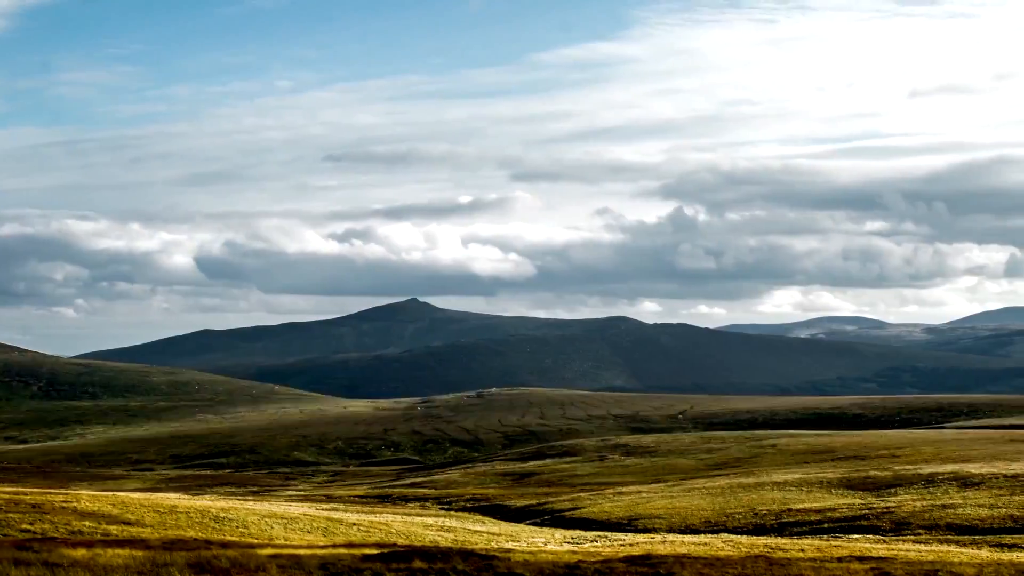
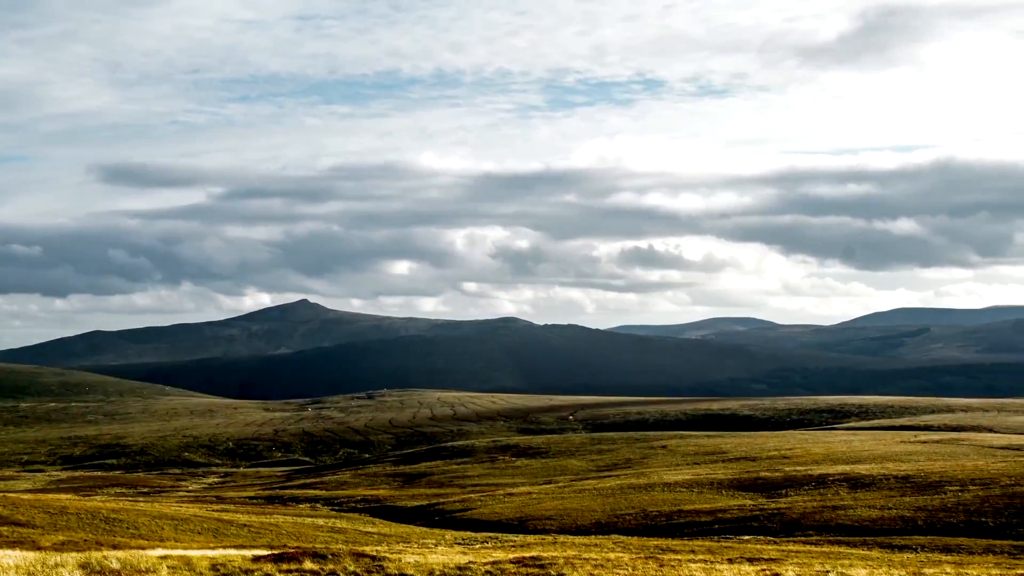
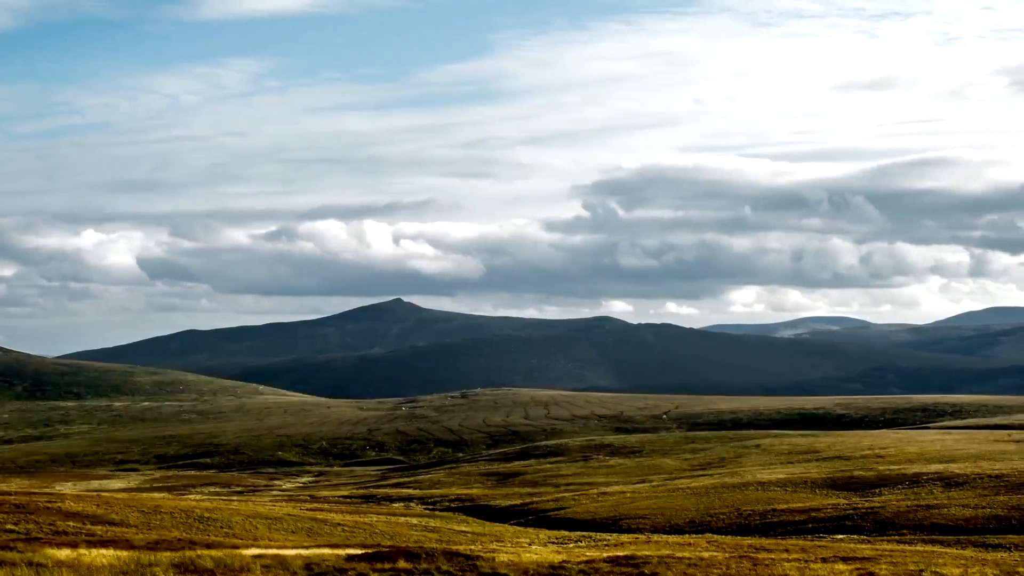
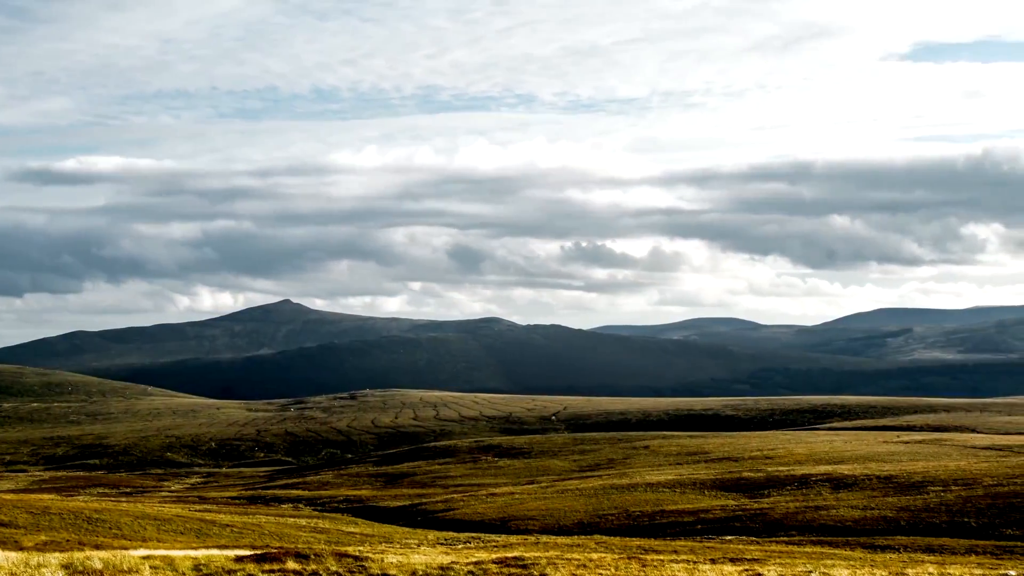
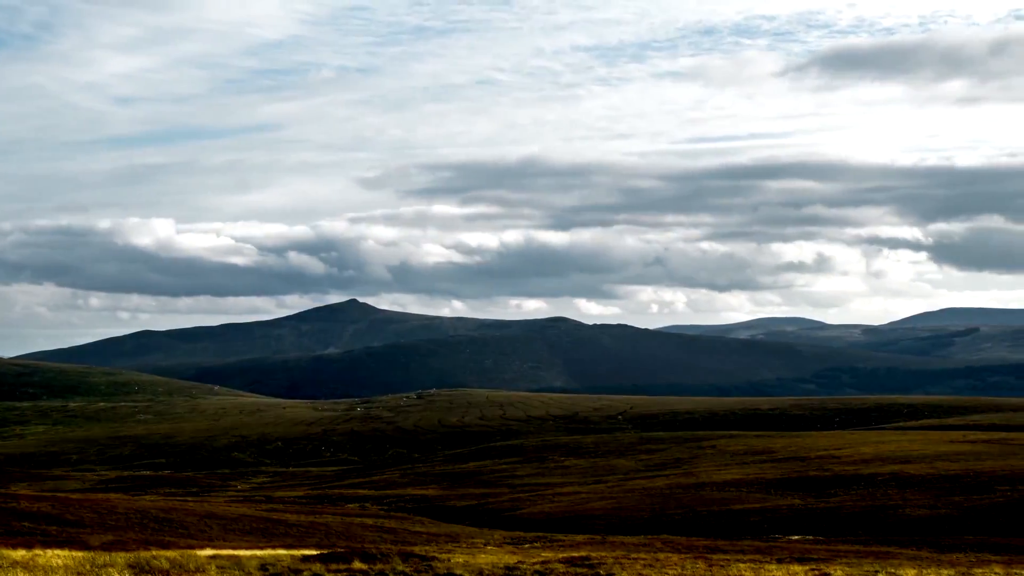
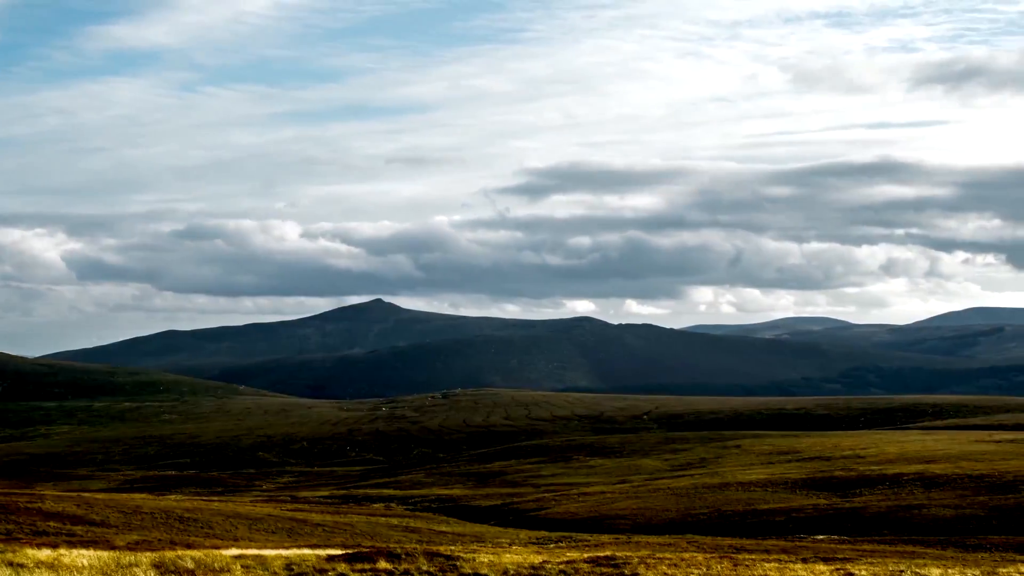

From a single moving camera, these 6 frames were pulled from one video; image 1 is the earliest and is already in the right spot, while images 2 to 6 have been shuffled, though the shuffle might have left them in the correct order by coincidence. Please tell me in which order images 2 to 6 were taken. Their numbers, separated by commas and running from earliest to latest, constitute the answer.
3, 6, 5, 2, 4
